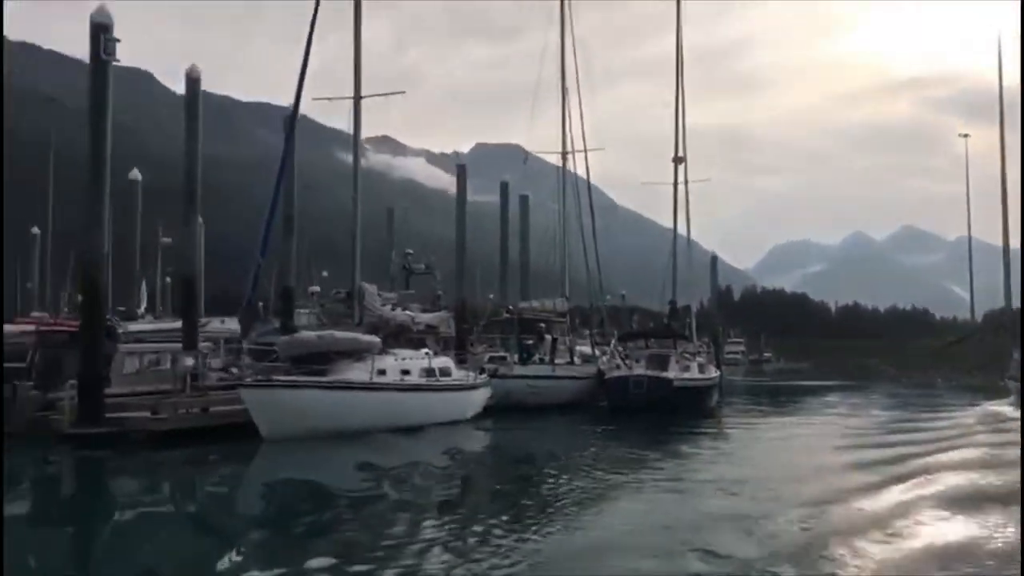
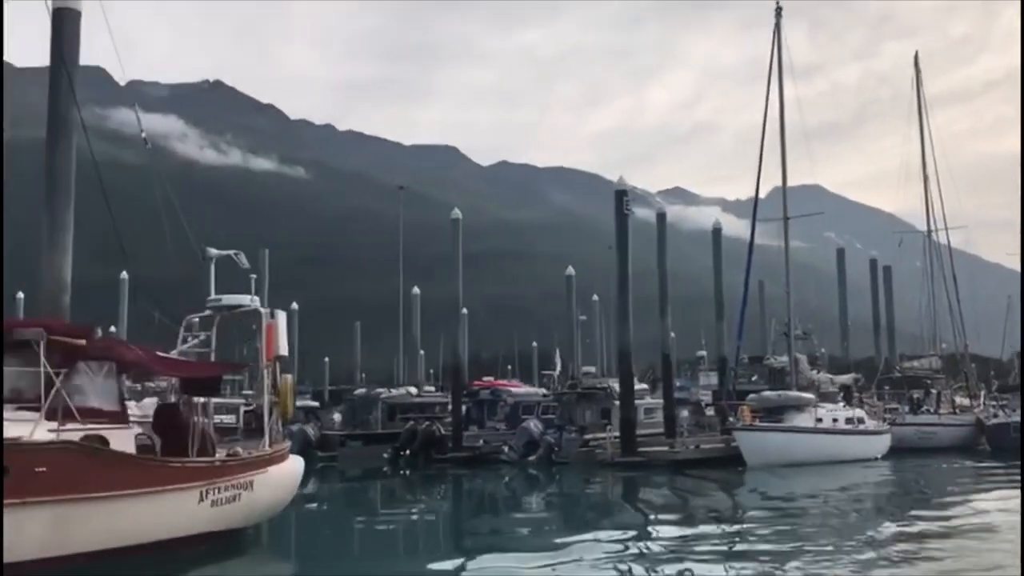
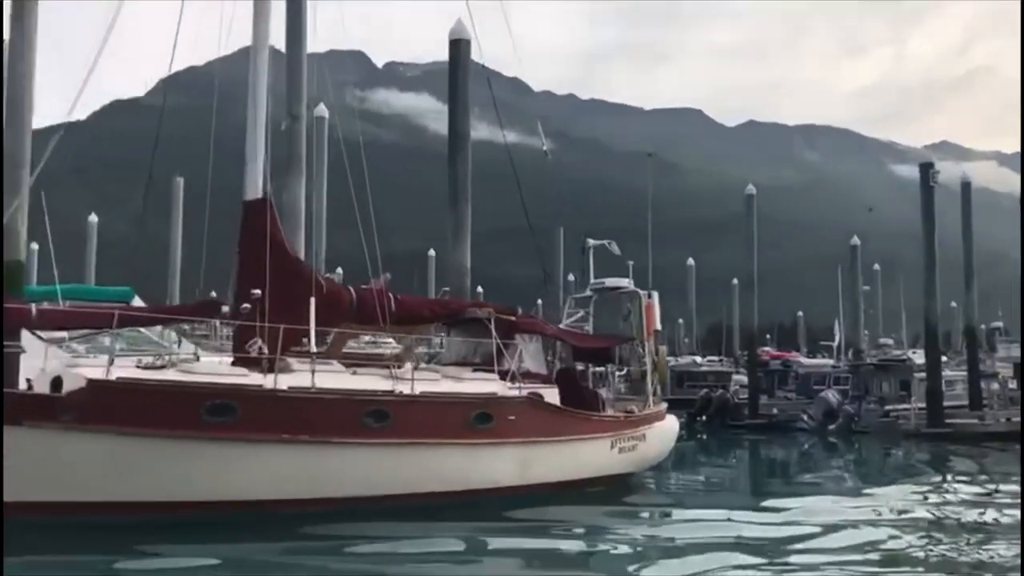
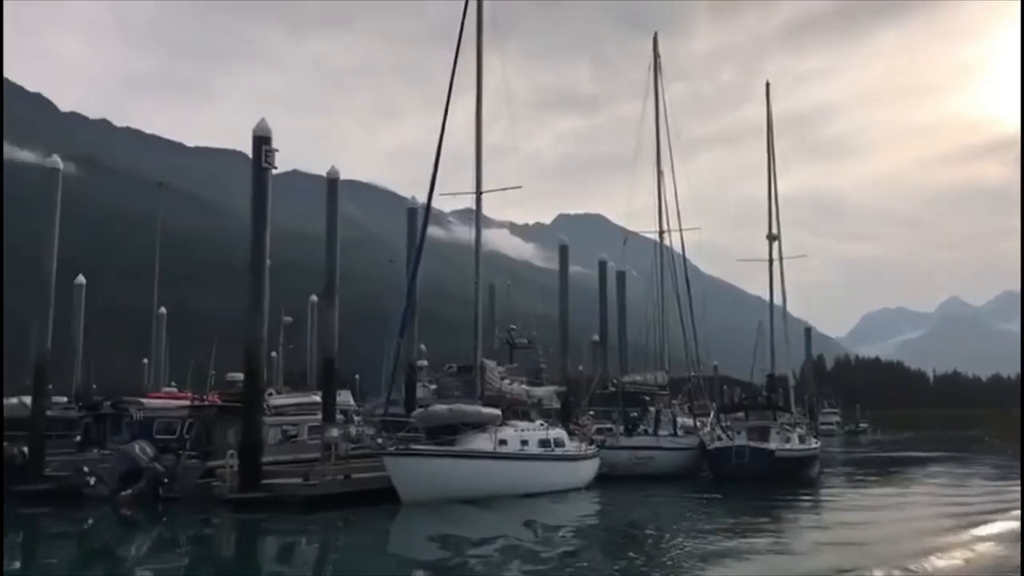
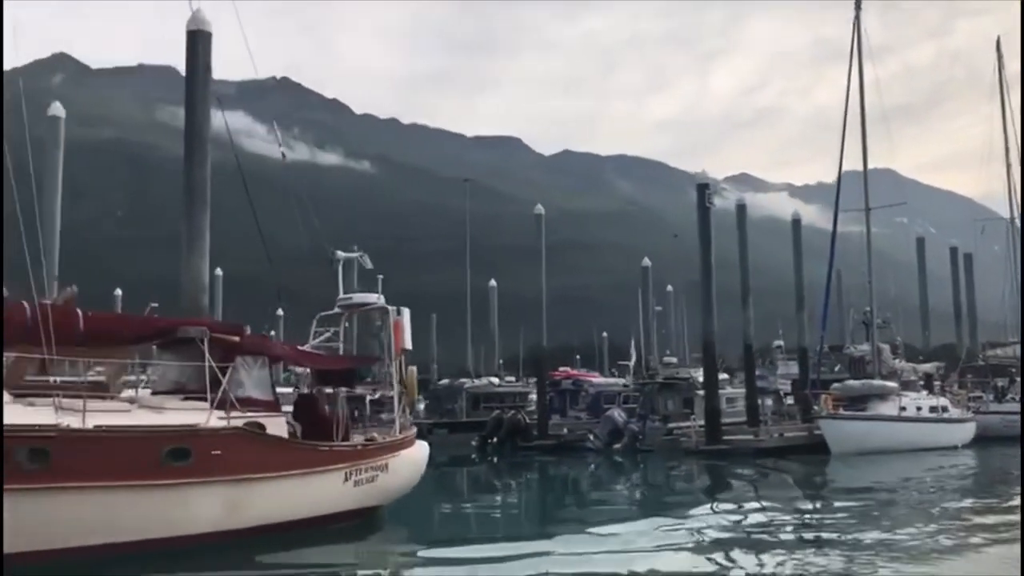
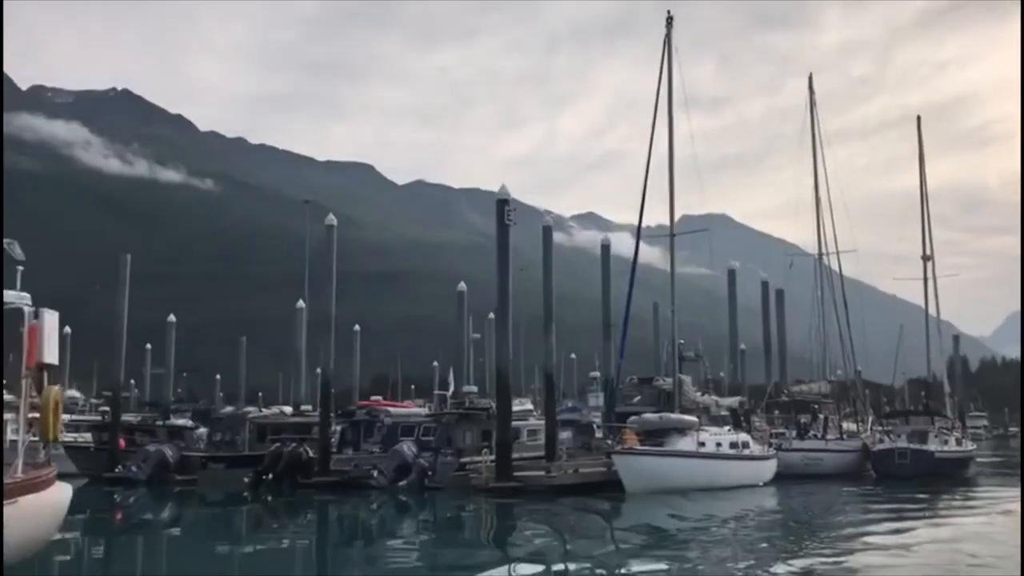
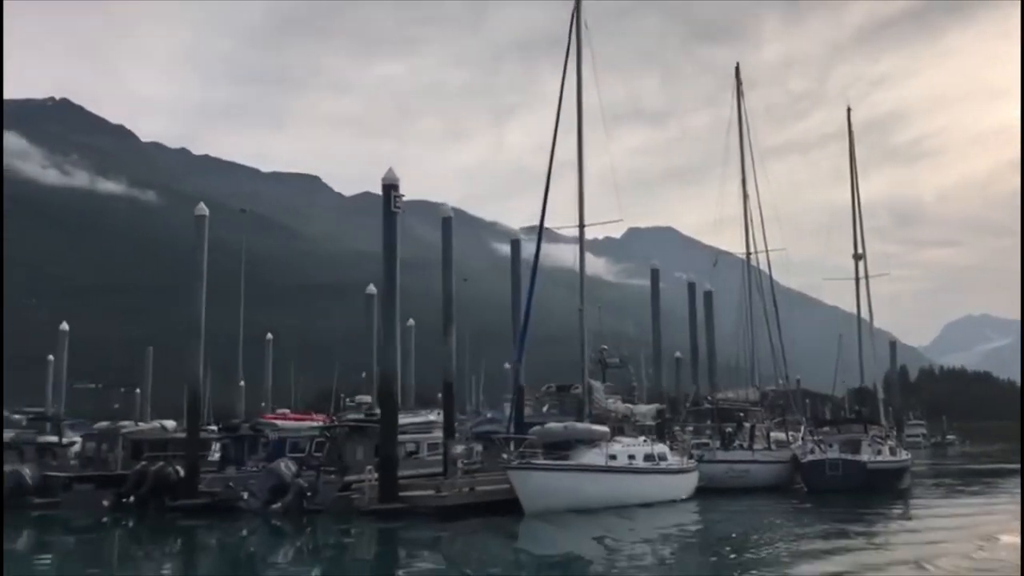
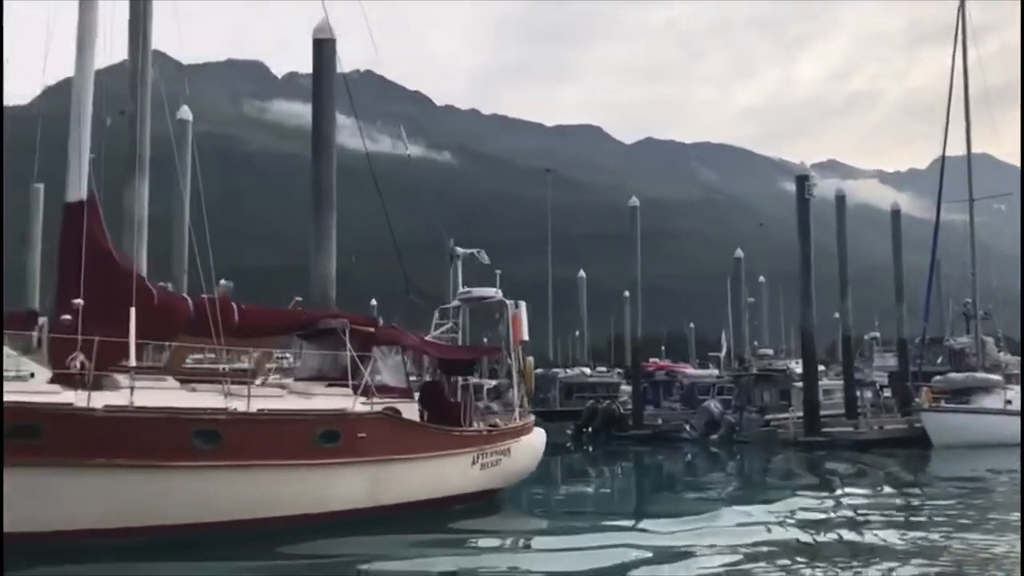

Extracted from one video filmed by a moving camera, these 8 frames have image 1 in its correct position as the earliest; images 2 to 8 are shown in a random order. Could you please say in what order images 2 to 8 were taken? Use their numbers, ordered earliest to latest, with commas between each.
4, 7, 6, 2, 5, 8, 3
